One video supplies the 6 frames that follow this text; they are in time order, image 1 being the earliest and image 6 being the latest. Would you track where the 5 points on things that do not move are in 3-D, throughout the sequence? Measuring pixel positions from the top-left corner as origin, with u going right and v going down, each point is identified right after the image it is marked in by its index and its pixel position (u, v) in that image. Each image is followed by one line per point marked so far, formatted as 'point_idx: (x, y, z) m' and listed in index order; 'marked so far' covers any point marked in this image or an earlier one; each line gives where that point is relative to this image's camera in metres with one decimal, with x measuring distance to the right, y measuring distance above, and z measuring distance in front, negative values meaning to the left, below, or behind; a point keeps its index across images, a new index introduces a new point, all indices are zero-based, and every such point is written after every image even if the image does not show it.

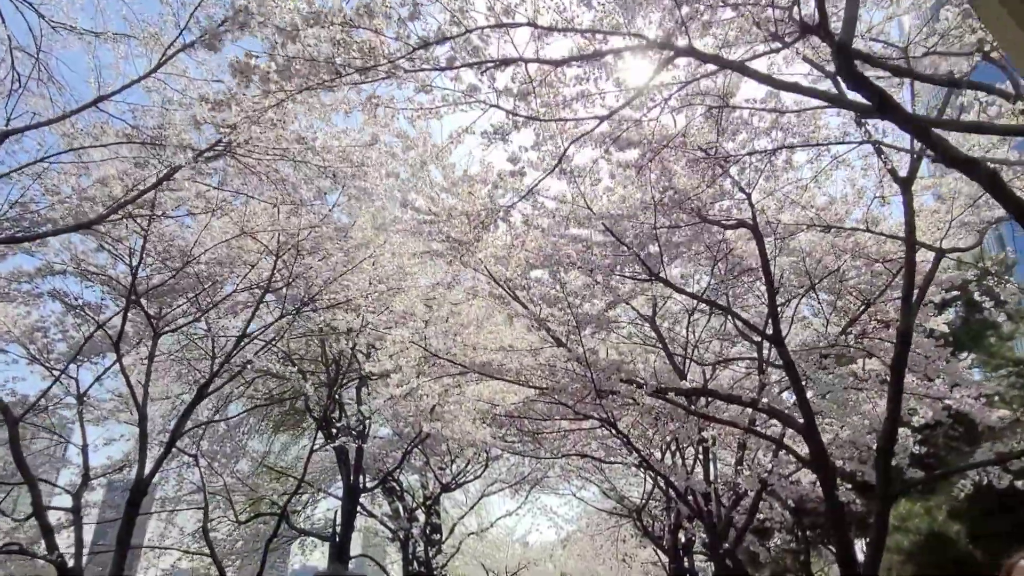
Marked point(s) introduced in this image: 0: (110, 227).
0: (-4.4, +0.7, +7.9) m
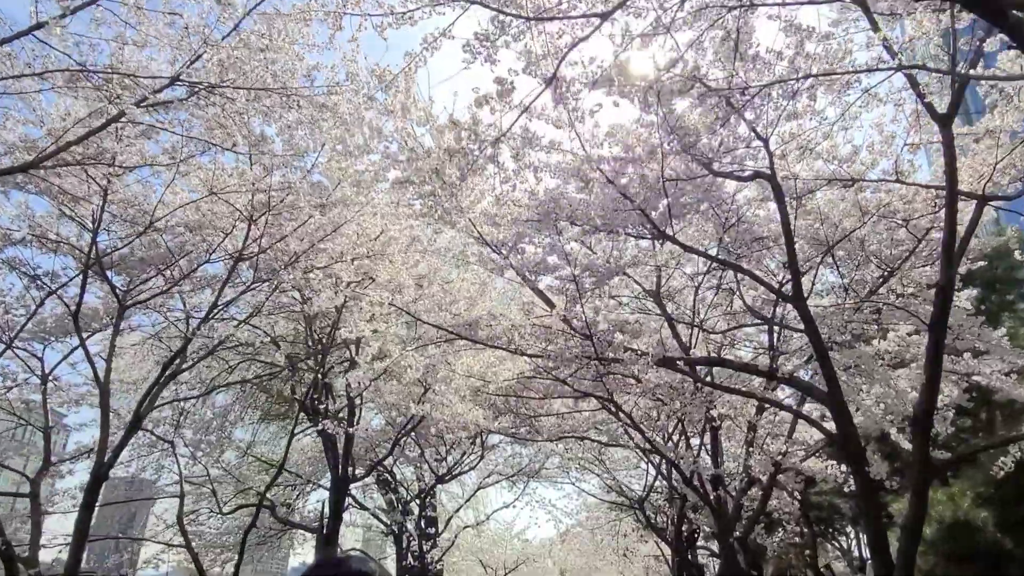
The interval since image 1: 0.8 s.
0: (-4.5, +1.0, +7.3) m
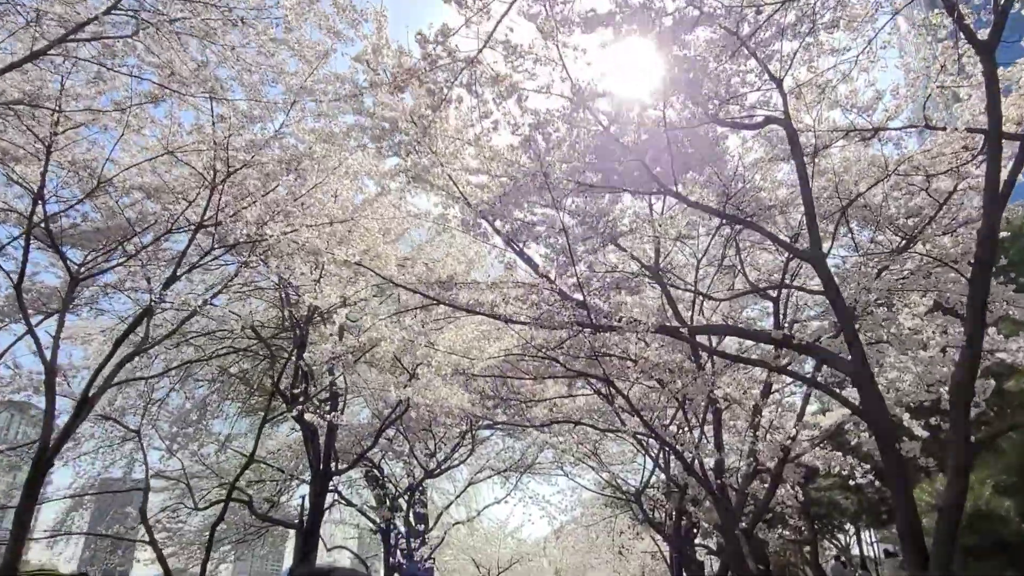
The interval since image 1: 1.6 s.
0: (-4.6, +1.3, +6.6) m
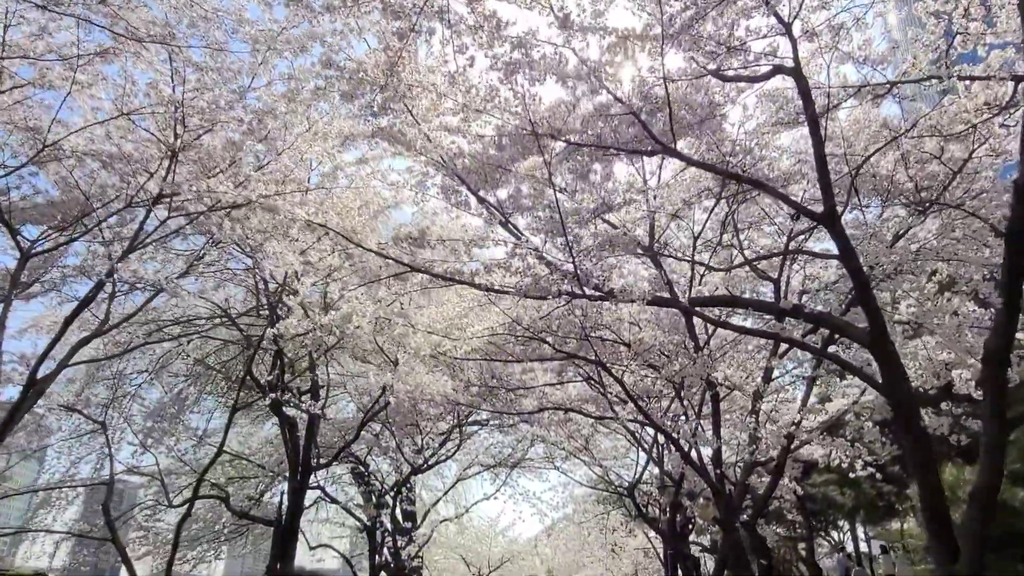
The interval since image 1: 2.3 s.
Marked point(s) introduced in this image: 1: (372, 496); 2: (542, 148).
0: (-4.7, +1.5, +6.1) m
1: (-3.2, -4.8, +16.6) m
2: (+0.2, +1.1, +5.7) m
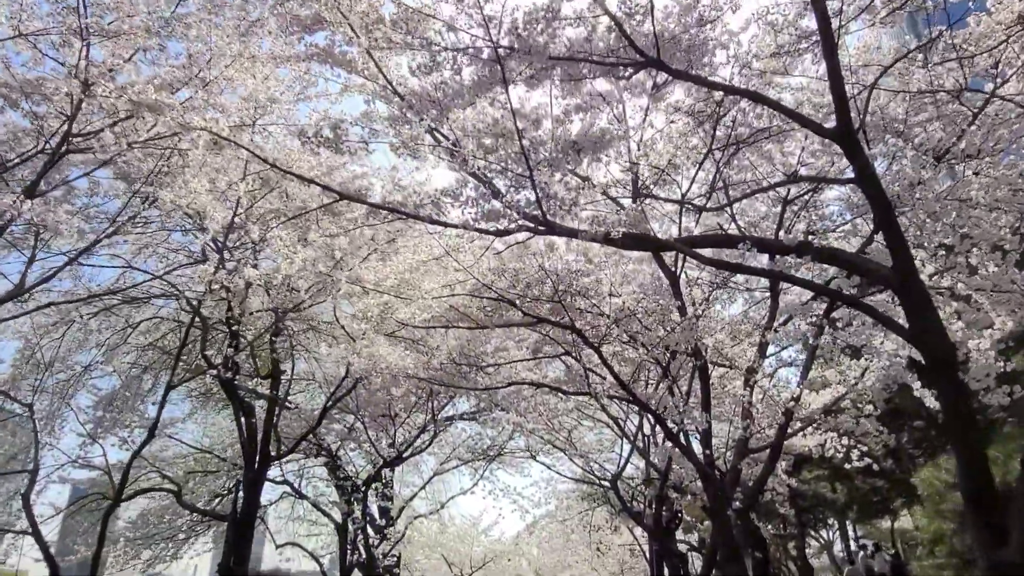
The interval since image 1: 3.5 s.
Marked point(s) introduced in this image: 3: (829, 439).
0: (-5.0, +1.9, +5.2) m
1: (-3.7, -4.4, +15.7) m
2: (0.0, +1.4, +4.9) m
3: (+4.7, -2.2, +10.8) m
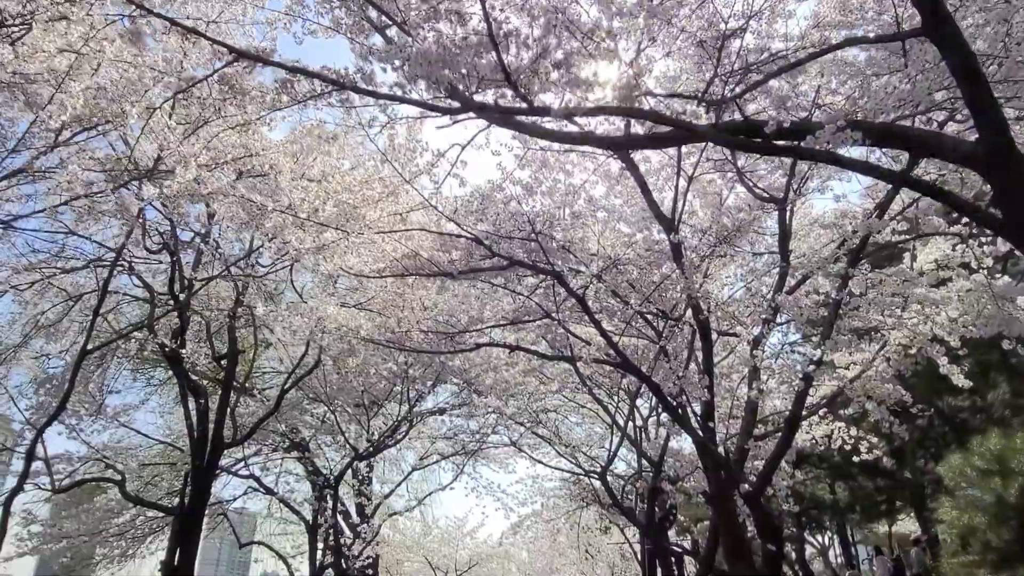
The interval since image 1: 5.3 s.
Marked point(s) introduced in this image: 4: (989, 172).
0: (-5.2, +2.3, +4.2) m
1: (-4.0, -4.0, +14.7) m
2: (-0.2, +1.9, +3.9) m
3: (+4.4, -1.9, +9.9) m
4: (+1.8, +0.4, +2.7) m
